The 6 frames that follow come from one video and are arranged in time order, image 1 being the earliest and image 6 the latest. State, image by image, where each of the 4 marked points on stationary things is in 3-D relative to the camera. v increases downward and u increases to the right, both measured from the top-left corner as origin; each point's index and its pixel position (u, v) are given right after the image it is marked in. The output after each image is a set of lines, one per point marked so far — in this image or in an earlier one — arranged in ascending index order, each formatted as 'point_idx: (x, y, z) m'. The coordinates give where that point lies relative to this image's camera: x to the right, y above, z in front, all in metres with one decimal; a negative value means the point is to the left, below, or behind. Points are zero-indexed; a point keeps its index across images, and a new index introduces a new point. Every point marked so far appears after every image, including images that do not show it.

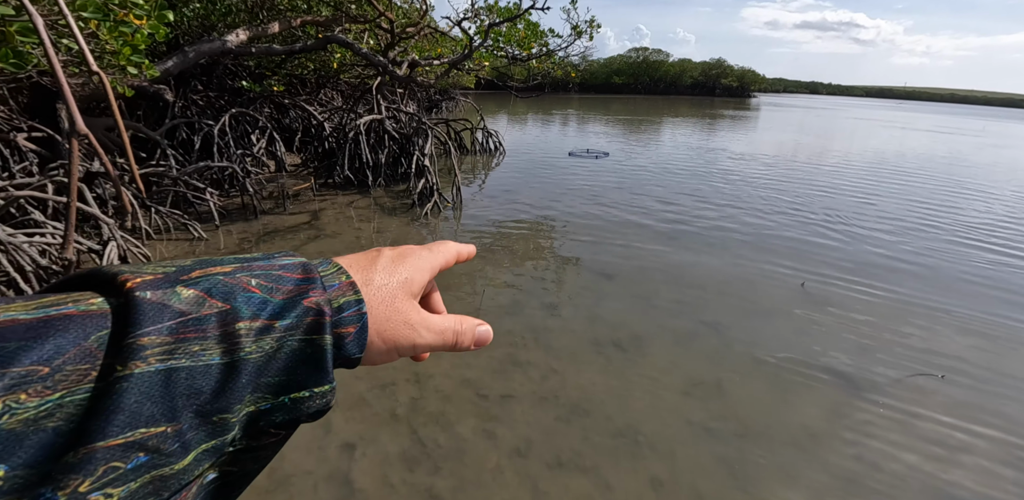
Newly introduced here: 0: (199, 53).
0: (-4.6, +3.0, +7.4) m
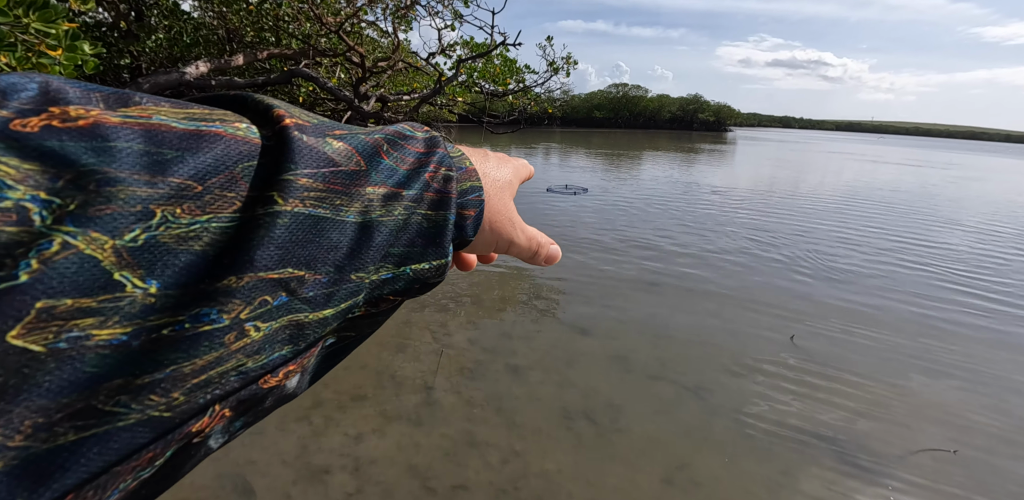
0: (-5.0, +2.3, +7.0) m
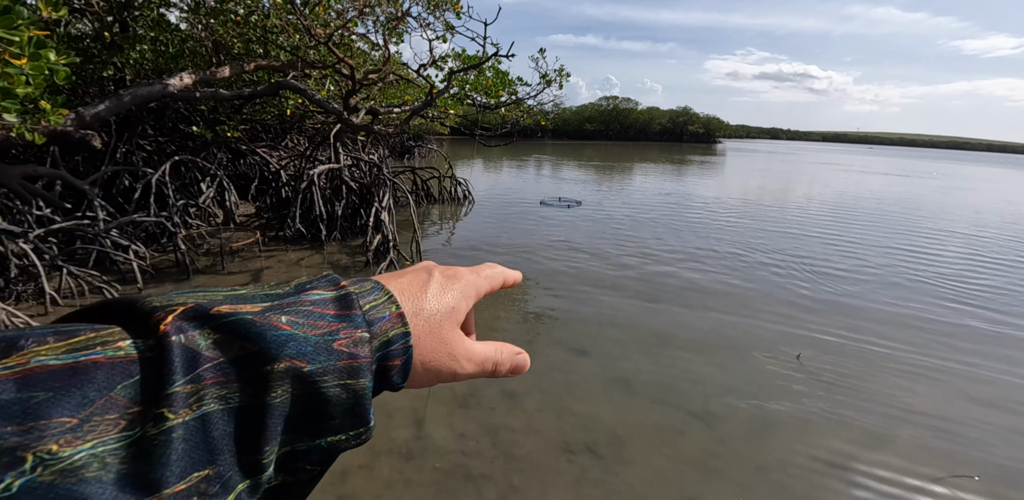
0: (-5.1, +2.1, +6.8) m
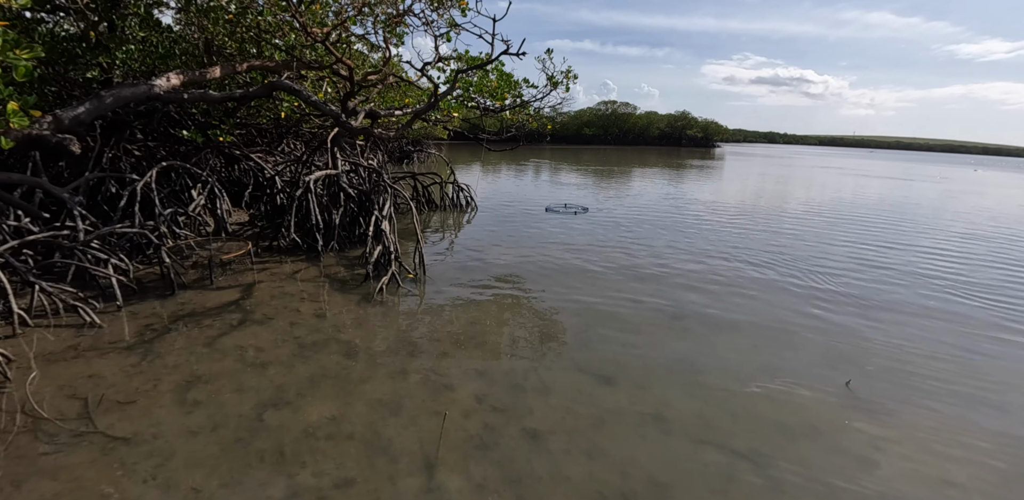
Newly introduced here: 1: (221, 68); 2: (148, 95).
0: (-5.0, +1.9, +6.3) m
1: (-4.2, +2.6, +7.2) m
2: (-4.8, +2.0, +6.6) m
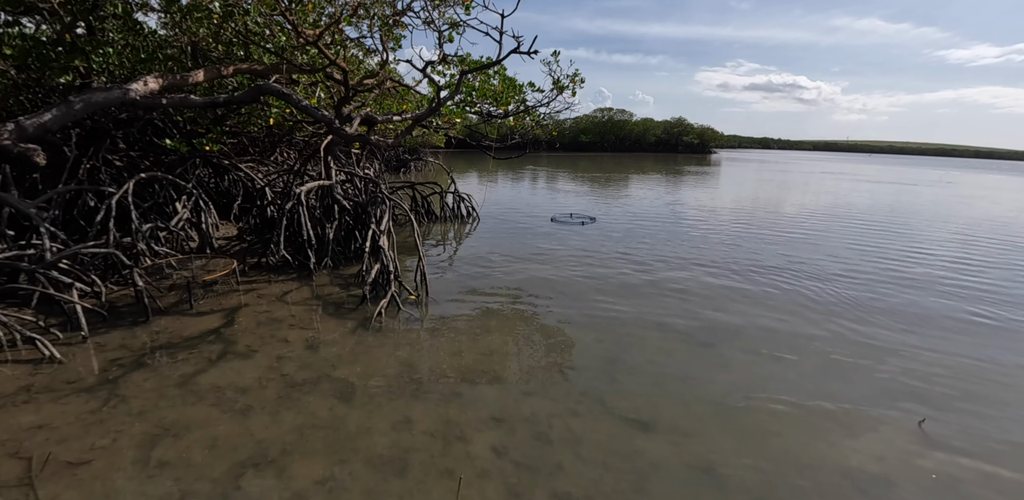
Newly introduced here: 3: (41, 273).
0: (-4.9, +1.7, +5.7) m
1: (-4.1, +2.4, +6.7) m
2: (-4.7, +1.8, +6.0) m
3: (-5.0, -0.3, +5.3) m
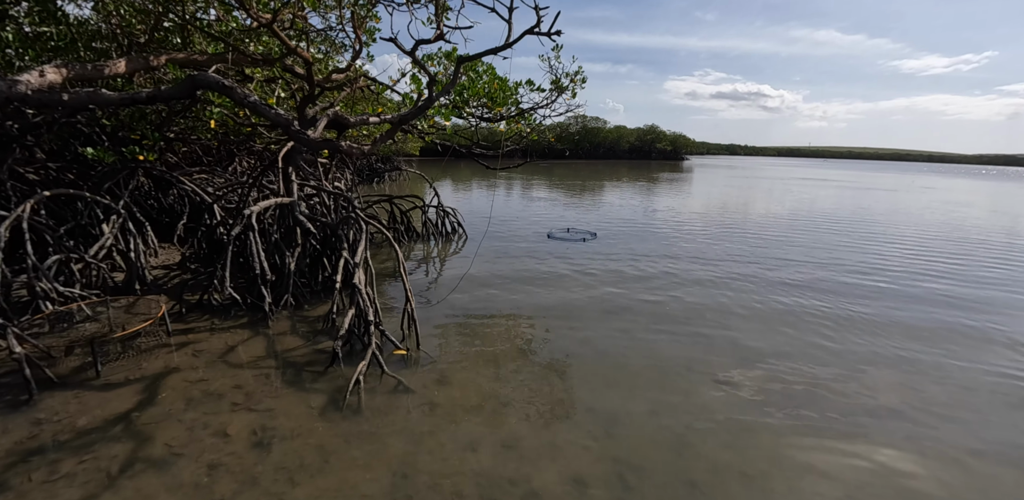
0: (-4.7, +1.2, +4.2) m
1: (-4.1, +2.0, +5.2) m
2: (-4.6, +1.4, +4.5) m
3: (-4.8, -0.7, +3.7) m
